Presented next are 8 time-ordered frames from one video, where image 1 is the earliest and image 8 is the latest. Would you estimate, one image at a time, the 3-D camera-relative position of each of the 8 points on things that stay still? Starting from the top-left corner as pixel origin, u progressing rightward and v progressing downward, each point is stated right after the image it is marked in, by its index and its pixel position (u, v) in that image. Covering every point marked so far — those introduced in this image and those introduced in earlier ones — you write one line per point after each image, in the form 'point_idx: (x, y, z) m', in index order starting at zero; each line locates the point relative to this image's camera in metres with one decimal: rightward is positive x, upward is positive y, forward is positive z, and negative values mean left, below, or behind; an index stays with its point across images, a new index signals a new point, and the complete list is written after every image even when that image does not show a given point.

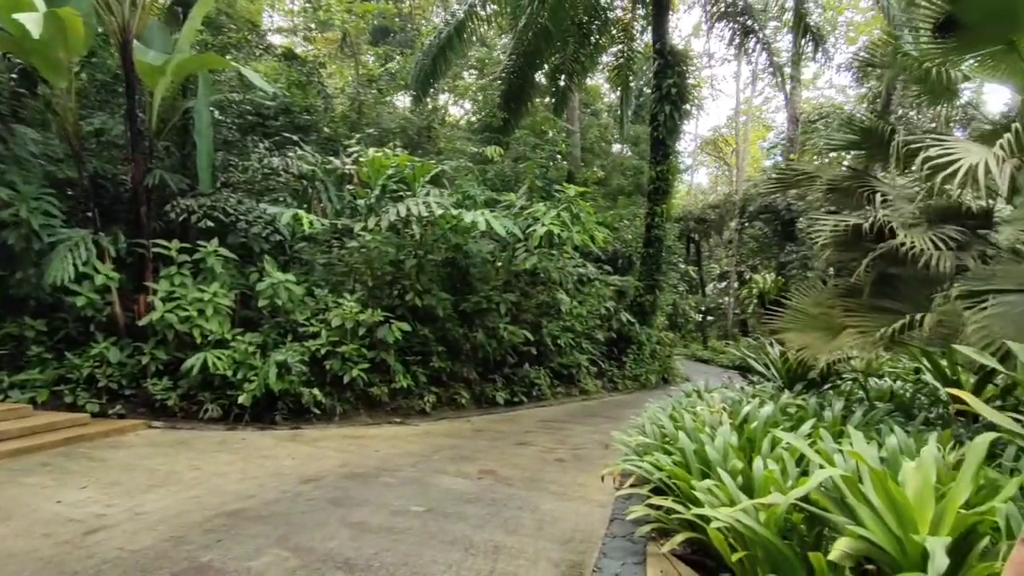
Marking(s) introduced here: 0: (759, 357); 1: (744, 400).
0: (+2.2, -0.6, +5.3) m
1: (+1.4, -0.7, +3.7) m
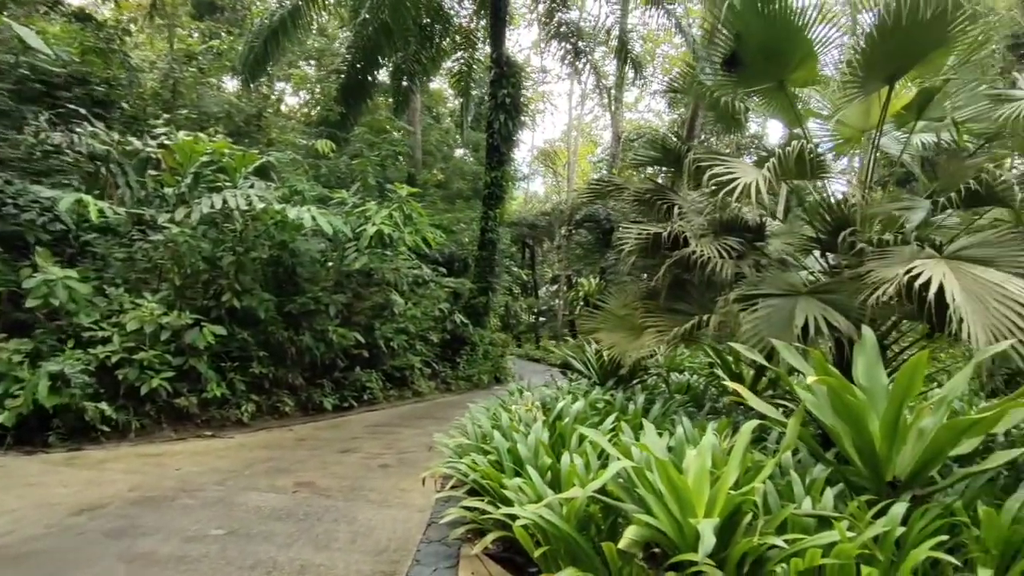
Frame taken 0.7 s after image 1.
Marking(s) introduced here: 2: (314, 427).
0: (+0.6, -0.6, +5.6) m
1: (+0.3, -0.7, +3.9) m
2: (-2.1, -1.4, +6.2) m
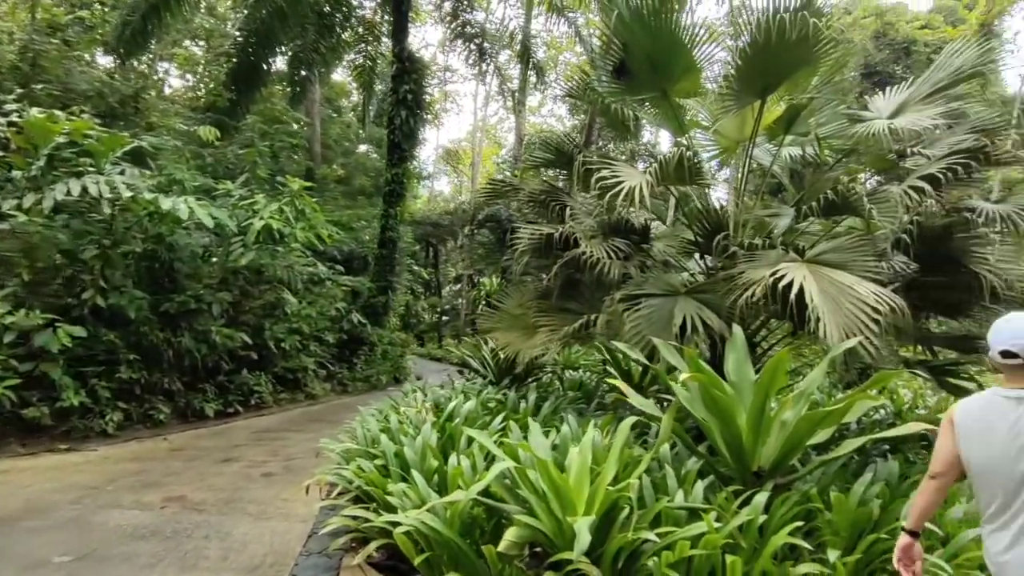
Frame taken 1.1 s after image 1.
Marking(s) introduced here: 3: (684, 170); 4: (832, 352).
0: (-0.3, -0.6, +5.6) m
1: (-0.4, -0.7, +3.8) m
2: (-3.1, -1.4, +5.7) m
3: (+1.0, +0.7, +3.5) m
4: (+1.2, -0.2, +2.3) m
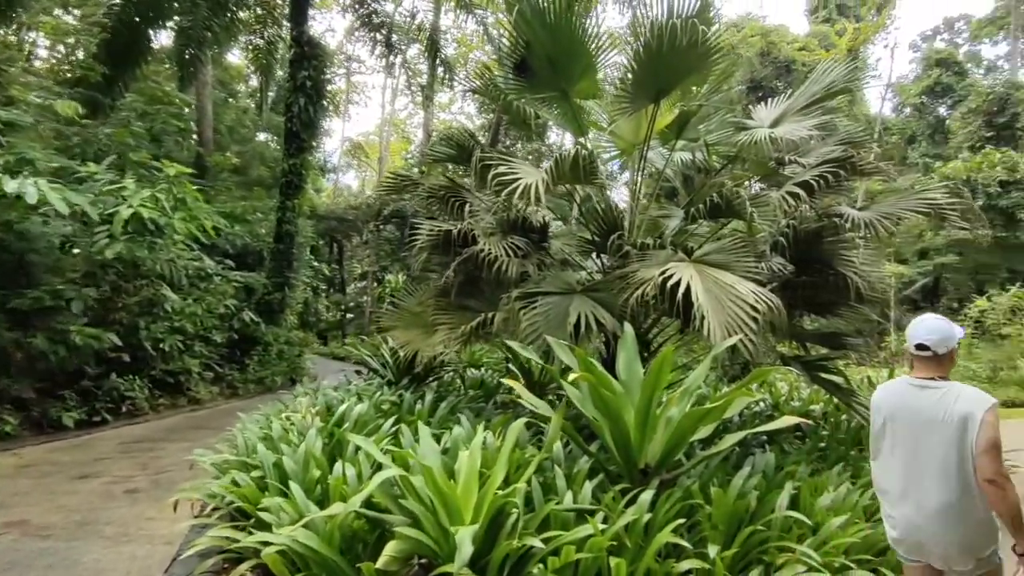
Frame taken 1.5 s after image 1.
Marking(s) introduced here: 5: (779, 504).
0: (-1.2, -0.6, +5.4) m
1: (-1.0, -0.7, +3.7) m
2: (-4.0, -1.4, +5.1) m
3: (+0.4, +0.7, +3.5) m
4: (+0.8, -0.2, +2.4) m
5: (+0.9, -0.7, +2.1) m
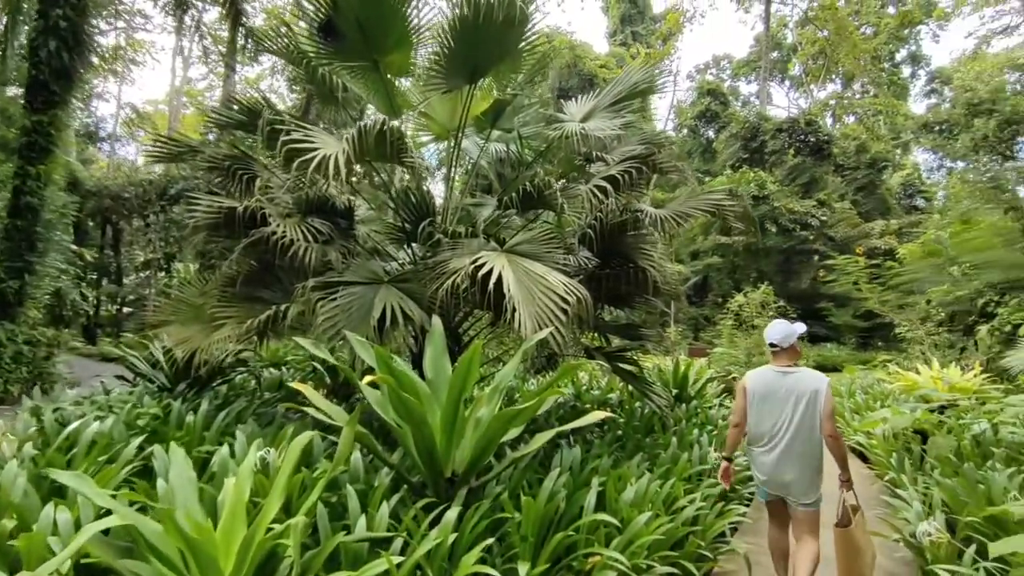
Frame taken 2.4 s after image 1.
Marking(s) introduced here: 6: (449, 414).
0: (-2.8, -0.5, +4.5) m
1: (-2.1, -0.6, +2.9) m
2: (-5.4, -1.2, +3.4) m
3: (-0.7, +0.8, +3.2) m
4: (+0.1, -0.2, +2.3) m
5: (+0.3, -0.7, +2.0) m
6: (-0.2, -0.4, +2.0) m
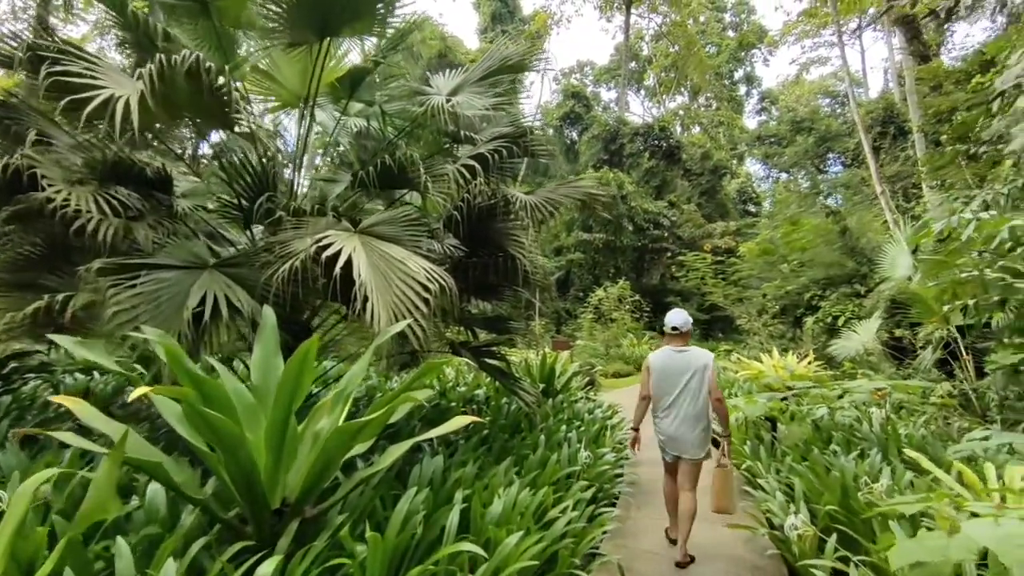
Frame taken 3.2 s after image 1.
0: (-3.7, -0.4, +3.5) m
1: (-2.7, -0.5, +2.1) m
2: (-6.0, -1.1, +1.9) m
3: (-1.3, +0.8, +2.7) m
4: (-0.4, -0.2, +2.0) m
5: (-0.2, -0.7, +1.7) m
6: (-0.6, -0.4, +1.6) m
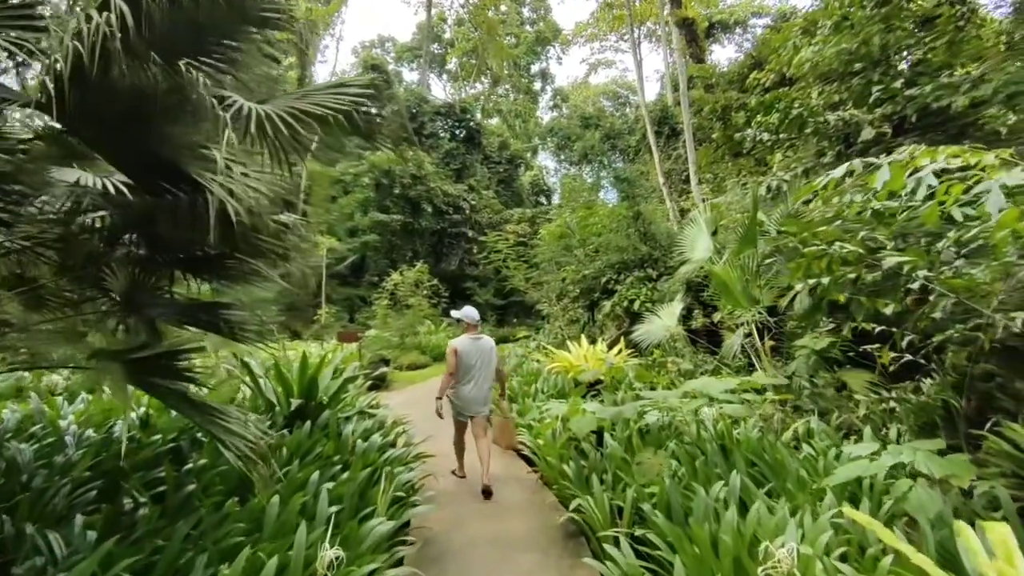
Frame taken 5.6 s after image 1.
0: (-4.5, -0.3, +0.9) m
1: (-3.1, -0.5, 0.0) m
2: (-6.1, -1.0, -1.3) m
3: (-2.0, +0.9, +0.9) m
4: (-0.9, -0.1, +0.6) m
5: (-0.6, -0.6, +0.4) m
6: (-1.0, -0.3, +0.2) m
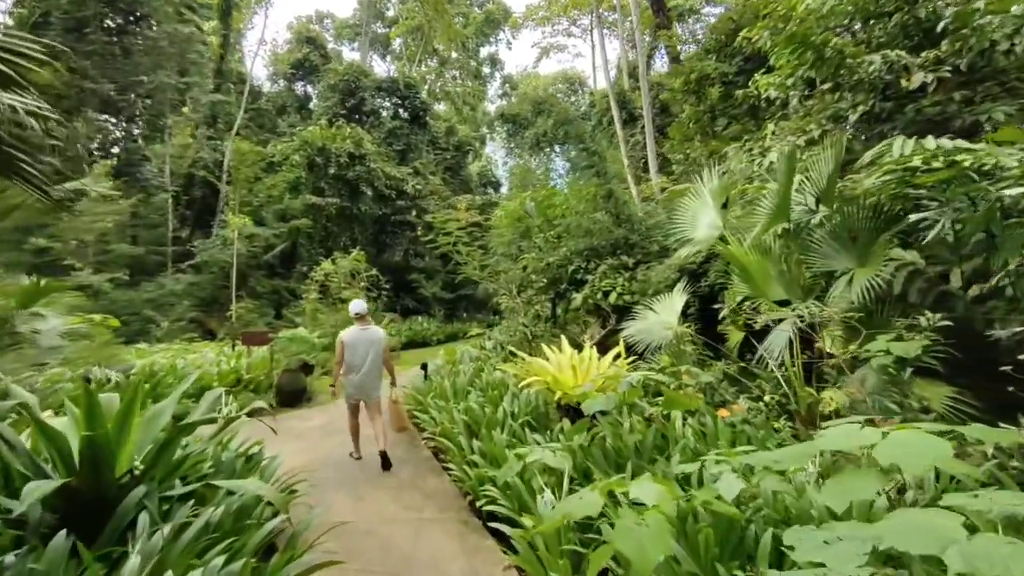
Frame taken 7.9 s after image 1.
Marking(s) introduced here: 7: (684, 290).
0: (-4.4, -0.2, -0.9) m
1: (-2.9, -0.4, -1.7) m
2: (-5.8, -1.0, -3.2) m
3: (-1.9, +1.0, -0.7) m
4: (-0.8, 0.0, -0.9) m
5: (-0.5, -0.6, -1.0) m
6: (-0.8, -0.3, -1.3) m
7: (+1.5, 0.0, +5.1) m
